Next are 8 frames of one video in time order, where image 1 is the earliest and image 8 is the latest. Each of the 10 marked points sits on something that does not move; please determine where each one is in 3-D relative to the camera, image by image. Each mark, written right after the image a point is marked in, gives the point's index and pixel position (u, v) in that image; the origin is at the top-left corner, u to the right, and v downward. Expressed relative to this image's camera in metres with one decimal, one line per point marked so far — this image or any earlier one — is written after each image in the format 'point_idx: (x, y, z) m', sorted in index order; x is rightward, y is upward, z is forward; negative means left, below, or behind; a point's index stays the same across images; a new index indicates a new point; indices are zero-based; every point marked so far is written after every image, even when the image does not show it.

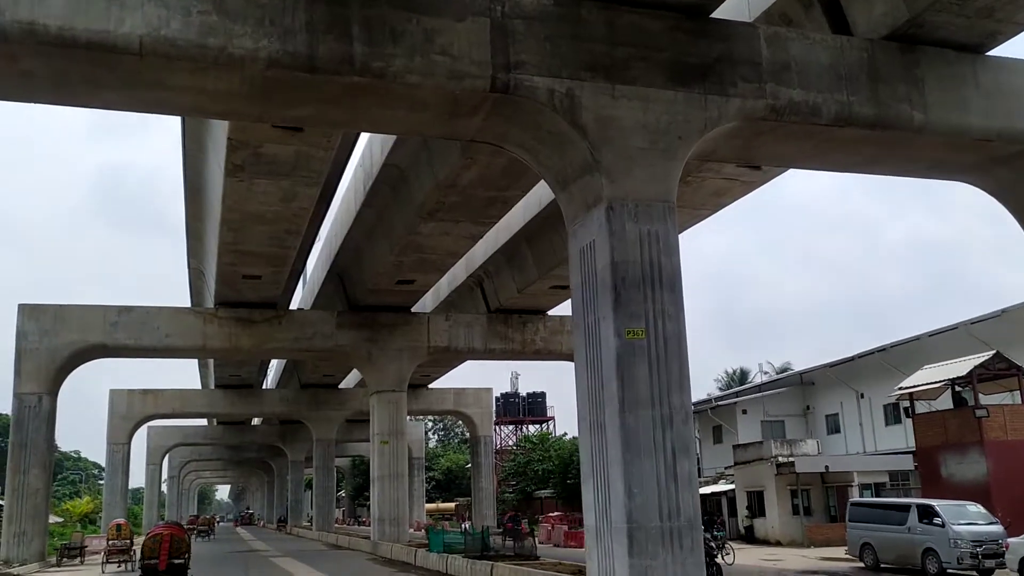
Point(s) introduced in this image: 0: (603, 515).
0: (+1.3, -3.2, +12.0) m
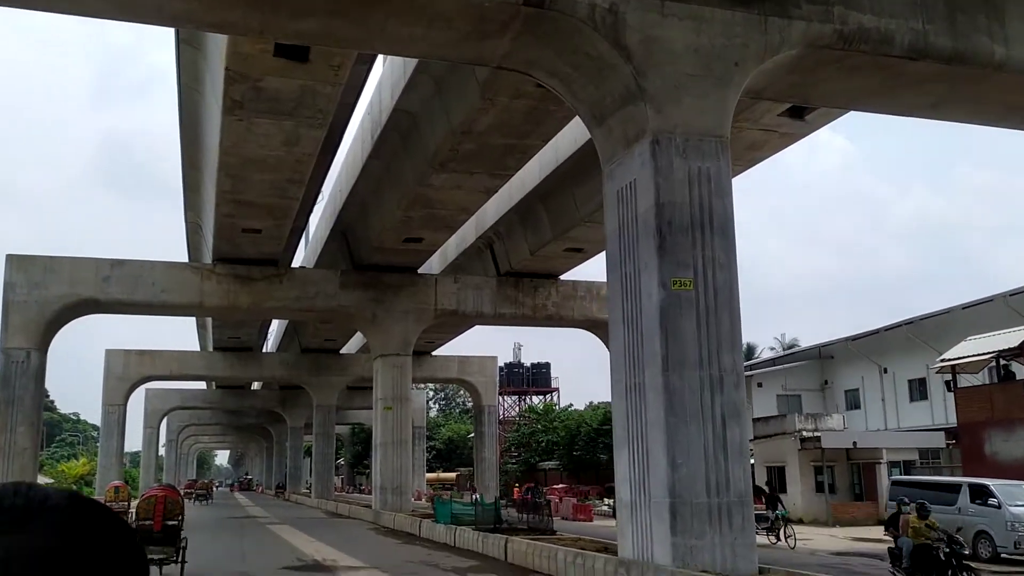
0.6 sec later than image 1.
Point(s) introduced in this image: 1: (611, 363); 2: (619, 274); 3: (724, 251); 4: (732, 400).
0: (+1.6, -2.5, +10.6) m
1: (+1.4, -1.0, +11.8) m
2: (+1.5, +0.2, +11.5) m
3: (+2.7, +0.5, +10.8) m
4: (+2.7, -1.4, +10.4) m
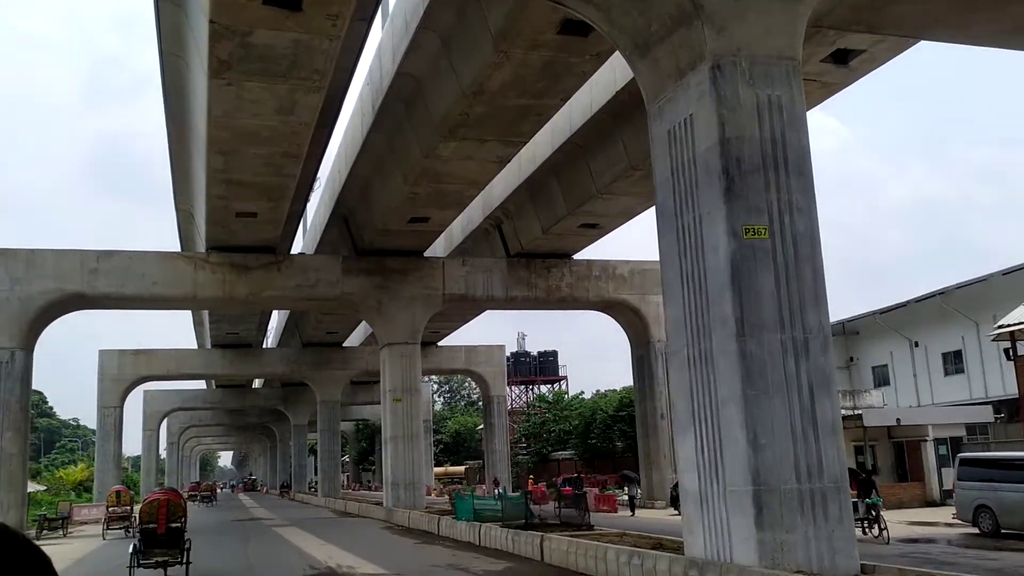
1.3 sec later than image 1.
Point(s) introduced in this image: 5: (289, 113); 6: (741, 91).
0: (+2.1, -2.0, +9.0) m
1: (+1.8, -0.5, +10.2) m
2: (+1.9, +0.7, +9.9) m
3: (+3.1, +1.0, +9.1) m
4: (+3.2, -0.8, +8.8) m
5: (-4.6, +3.6, +17.7) m
6: (+2.4, +2.1, +9.1) m
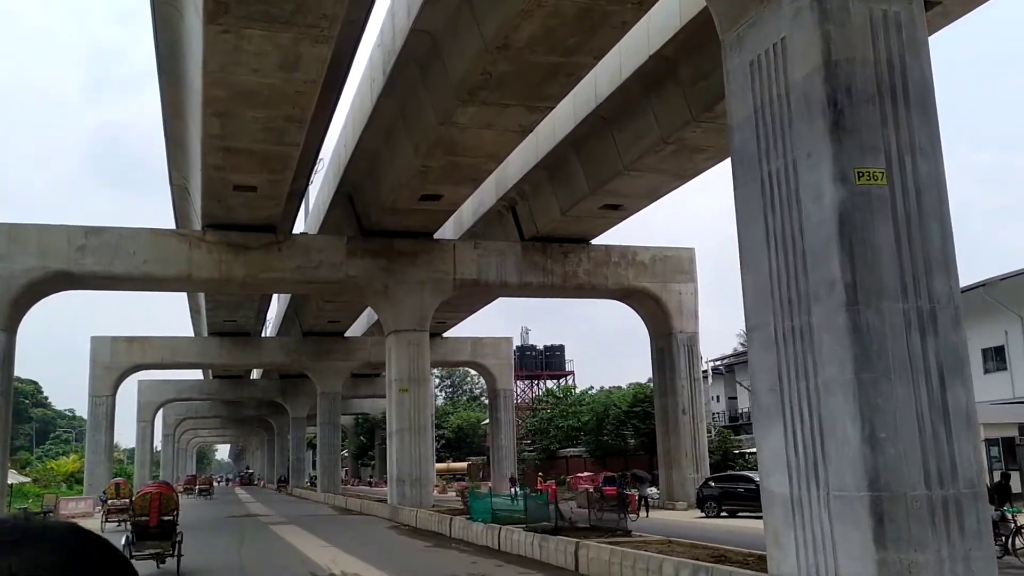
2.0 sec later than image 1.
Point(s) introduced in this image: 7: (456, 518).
0: (+2.6, -1.6, +7.3) m
1: (+2.3, -0.1, +8.5) m
2: (+2.4, +1.1, +8.2) m
3: (+3.6, +1.4, +7.4) m
4: (+3.6, -0.5, +7.1) m
5: (-4.1, +4.1, +16.0) m
6: (+2.9, +2.5, +7.4) m
7: (-1.2, -5.1, +18.7) m
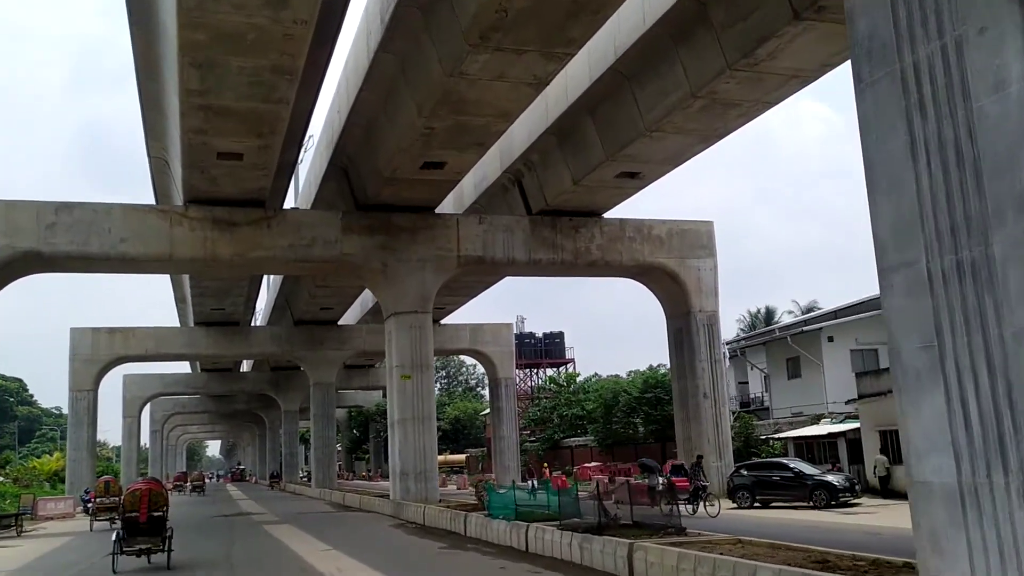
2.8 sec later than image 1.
0: (+3.1, -1.1, +5.4) m
1: (+2.8, +0.4, +6.6) m
2: (+2.8, +1.6, +6.3) m
3: (+4.1, +1.9, +5.5) m
4: (+4.1, +0.1, +5.2) m
5: (-3.8, +4.6, +14.0) m
6: (+3.4, +3.0, +5.5) m
7: (-0.8, -4.5, +16.8) m
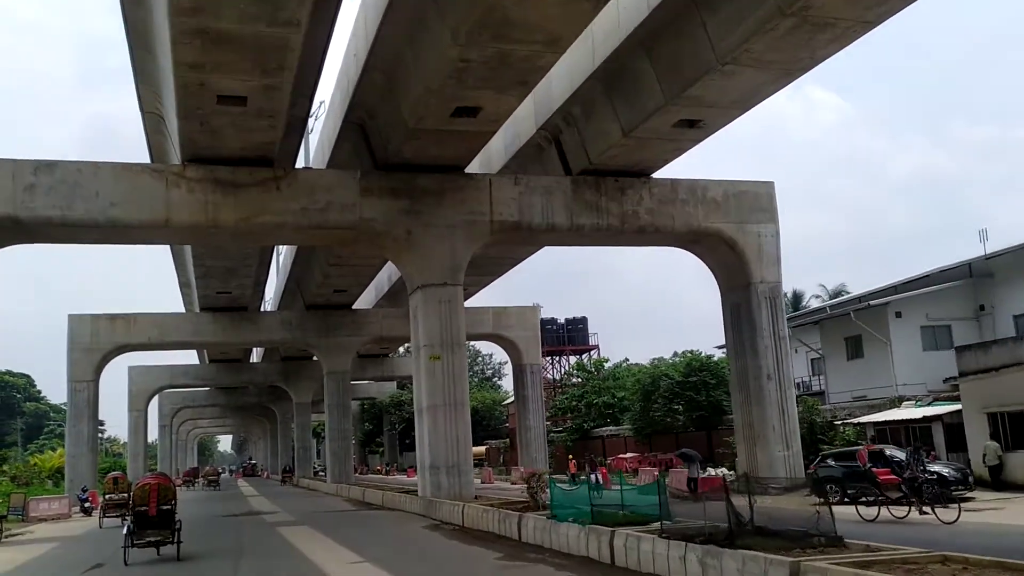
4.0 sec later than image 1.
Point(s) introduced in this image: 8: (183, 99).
0: (+4.0, -0.4, +2.5) m
1: (+3.7, +1.1, +3.6) m
2: (+3.7, +2.3, +3.3) m
3: (+4.9, +2.6, +2.5) m
4: (+5.0, +0.8, +2.2) m
5: (-2.9, +5.3, +11.1) m
6: (+4.2, +3.7, +2.5) m
7: (+0.3, -3.7, +13.9) m
8: (-6.7, +3.9, +17.3) m
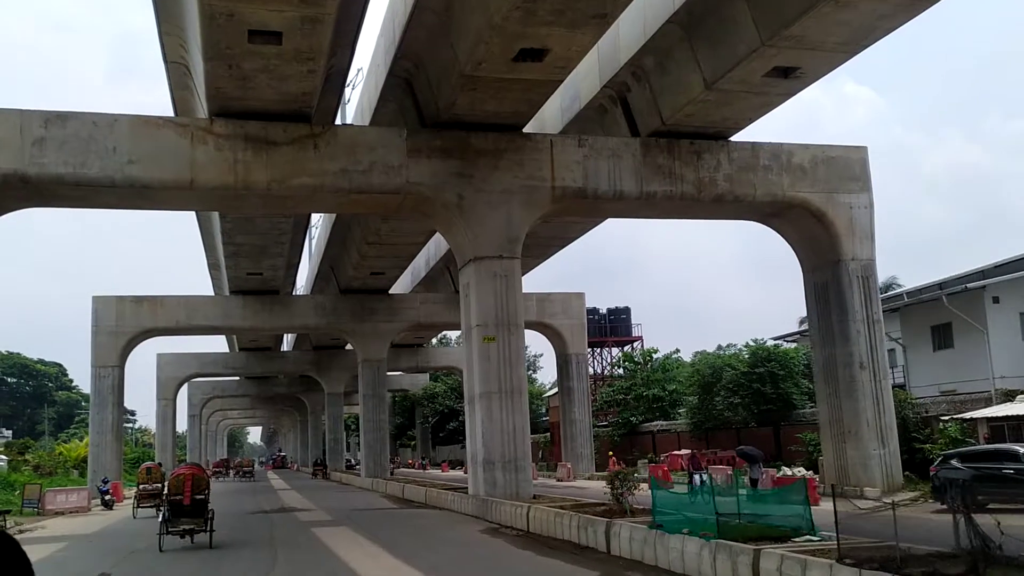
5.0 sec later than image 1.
0: (+4.8, +0.1, -0.1) m
1: (+4.5, +1.6, +1.0) m
2: (+4.6, +2.8, +0.7) m
3: (+5.8, +3.1, -0.1) m
4: (+5.8, +1.2, -0.4) m
5: (-1.7, +5.9, +8.7) m
6: (+5.1, +4.2, -0.1) m
7: (+1.4, -3.2, +11.5) m
8: (-5.3, +4.5, +15.0) m
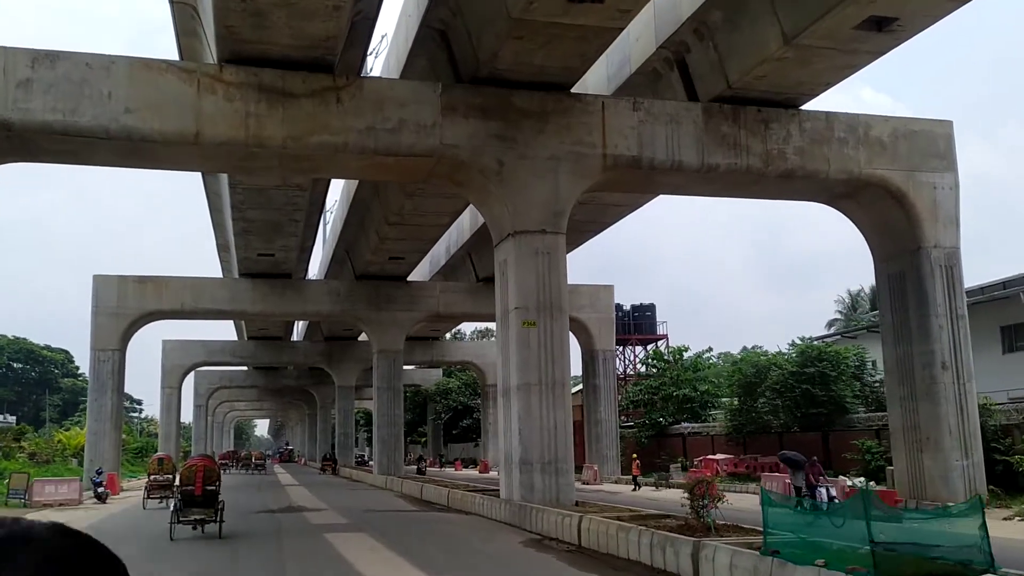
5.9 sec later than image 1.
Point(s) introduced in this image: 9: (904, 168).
0: (+5.4, +0.4, -2.4) m
1: (+5.2, +1.9, -1.3) m
2: (+5.3, +3.1, -1.6) m
3: (+6.5, +3.4, -2.4) m
4: (+6.5, +1.5, -2.7) m
5: (-0.8, +6.3, +6.5) m
6: (+5.8, +4.5, -2.4) m
7: (+2.1, -2.8, +9.2) m
8: (-4.4, +5.0, +12.9) m
9: (+8.9, +2.7, +19.4) m
